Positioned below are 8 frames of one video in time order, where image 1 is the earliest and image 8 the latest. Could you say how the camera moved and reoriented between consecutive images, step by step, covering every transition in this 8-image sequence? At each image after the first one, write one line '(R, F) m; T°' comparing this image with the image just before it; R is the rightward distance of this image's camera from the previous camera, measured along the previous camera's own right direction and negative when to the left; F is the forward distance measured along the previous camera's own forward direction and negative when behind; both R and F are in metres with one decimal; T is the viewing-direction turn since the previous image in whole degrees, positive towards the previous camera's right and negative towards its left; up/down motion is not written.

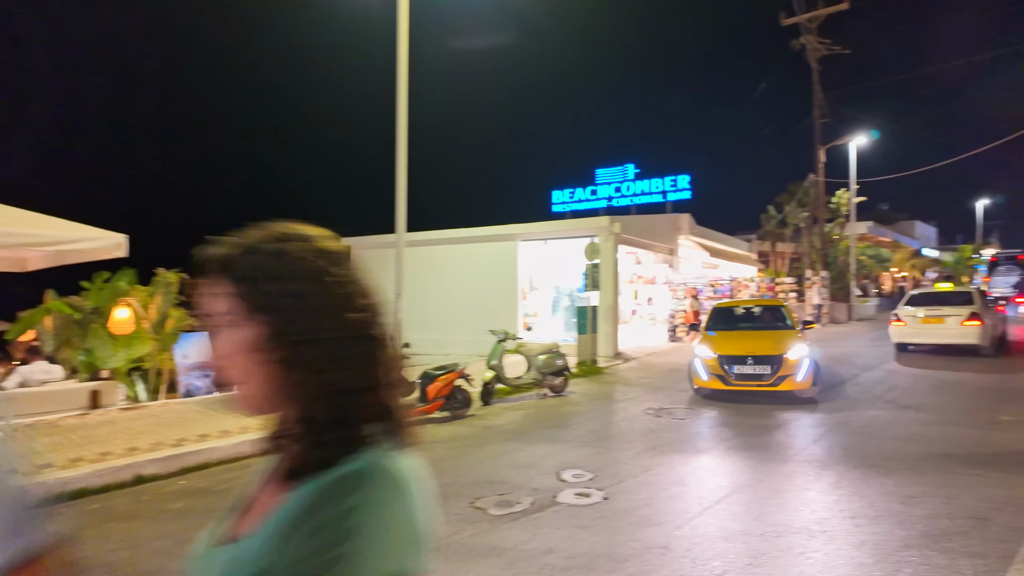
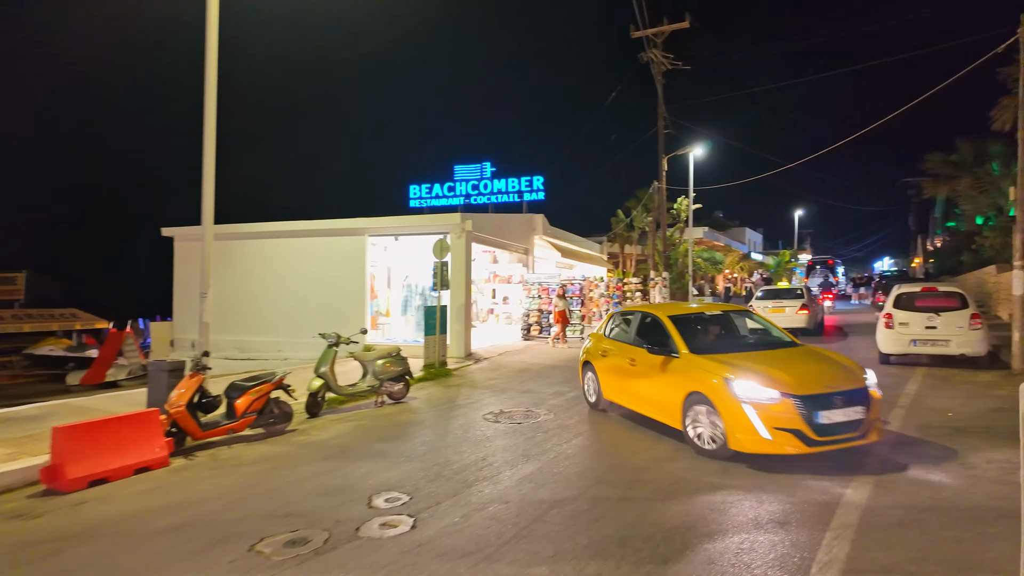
(+0.6, +0.6) m; +13°
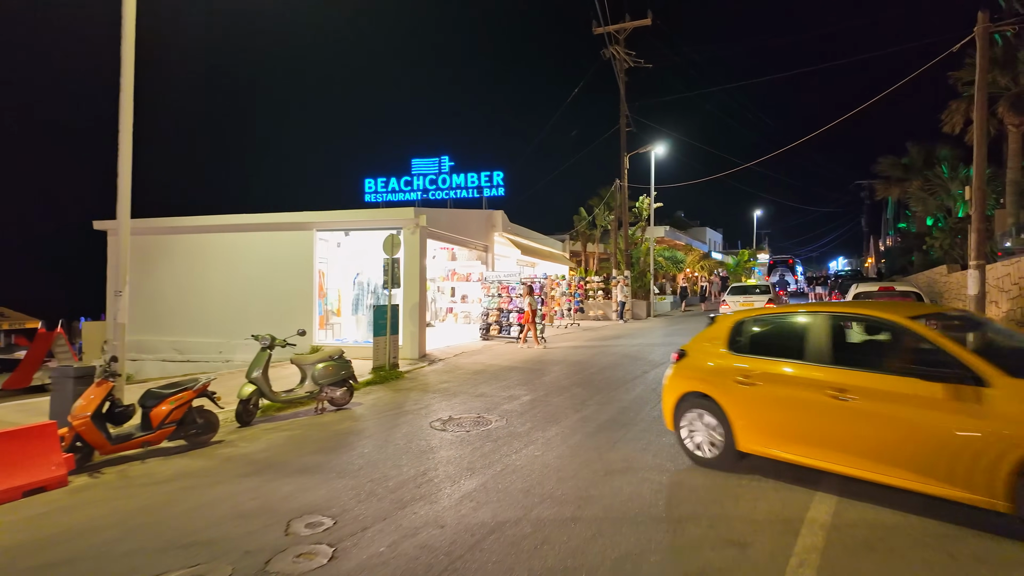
(+0.2, +0.5) m; +3°
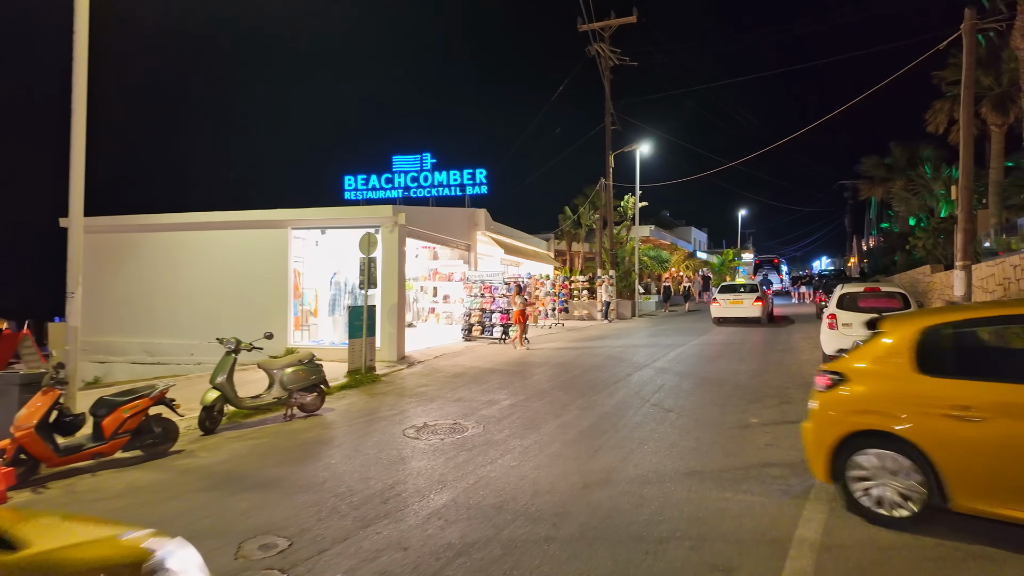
(+0.1, +0.3) m; +1°
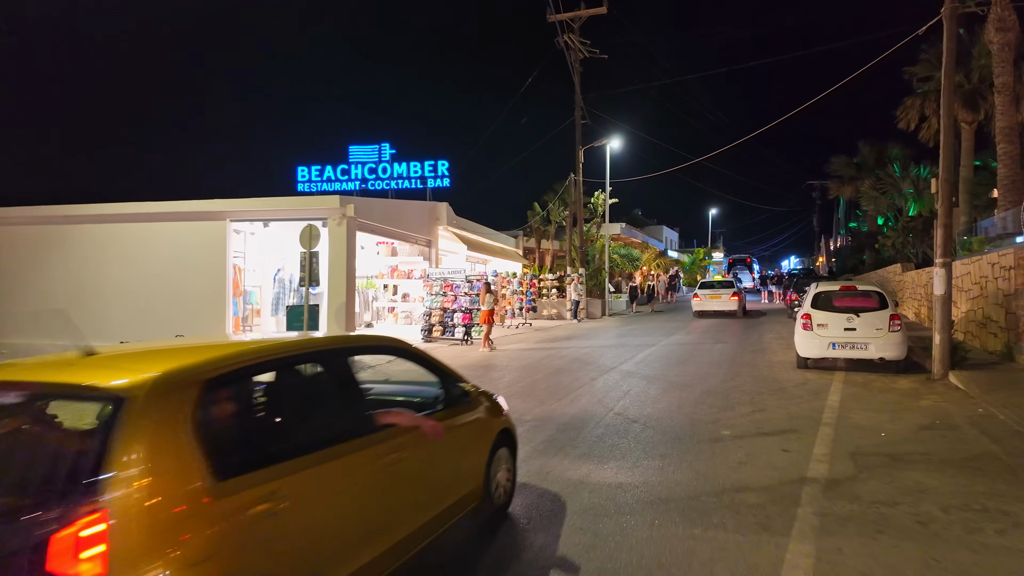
(+0.4, +0.9) m; +3°
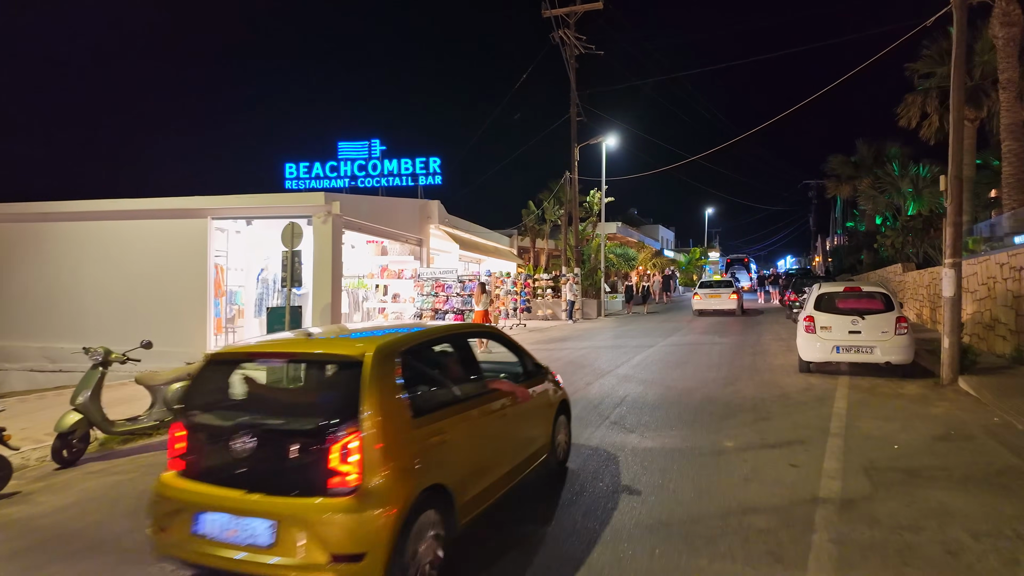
(+0.1, +0.5) m; 0°
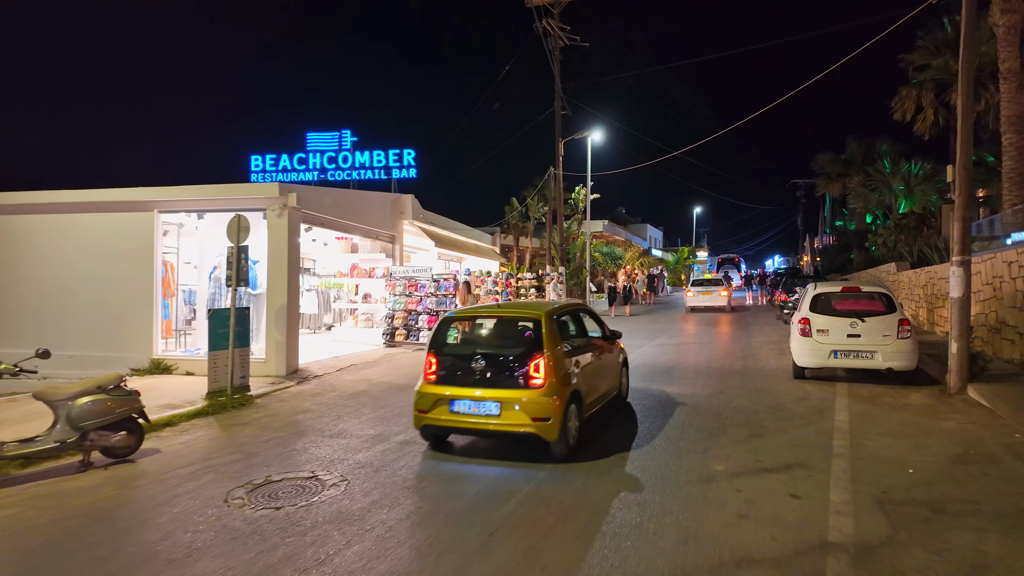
(+0.3, +0.9) m; +1°
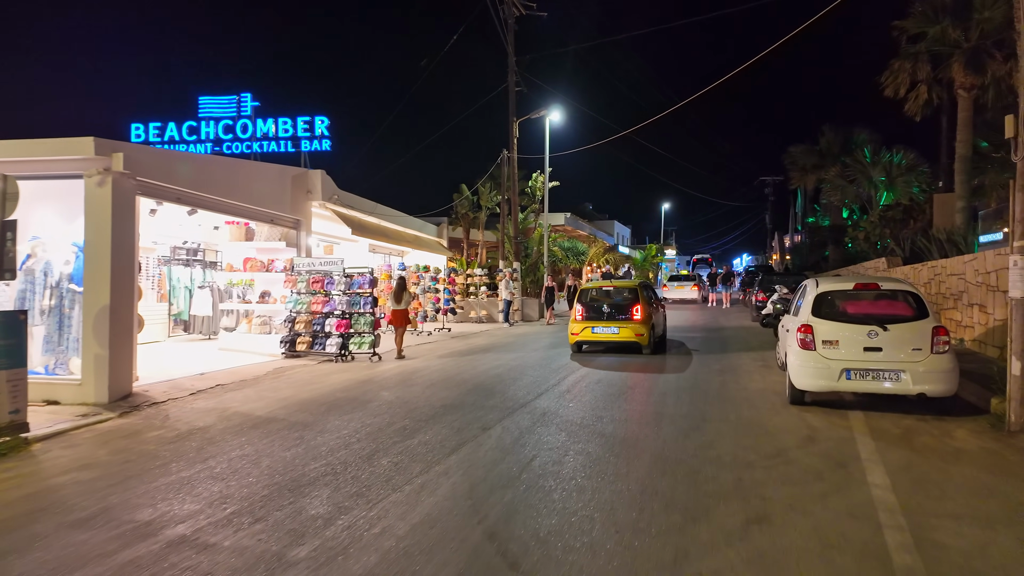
(+0.9, +2.8) m; +3°
